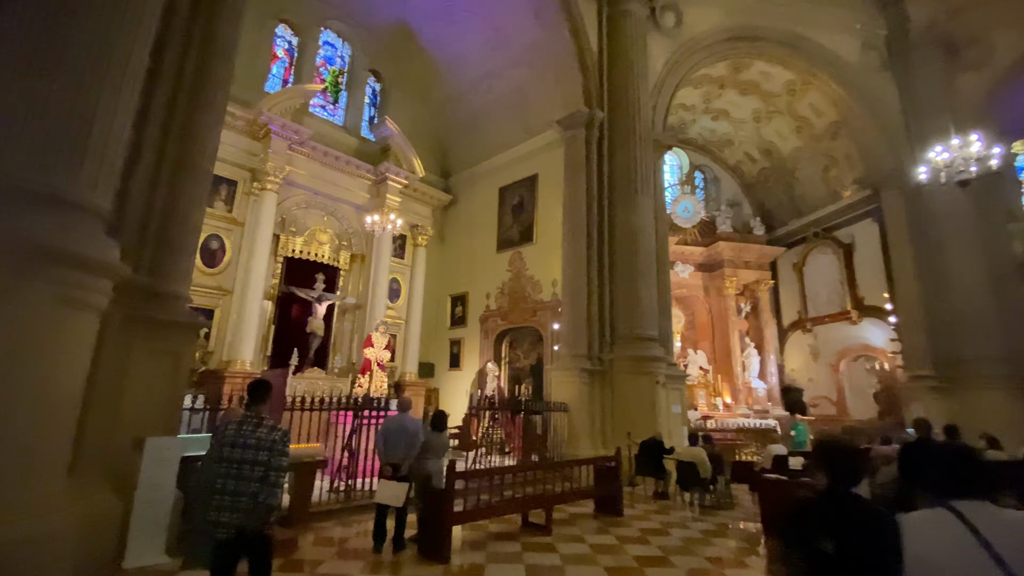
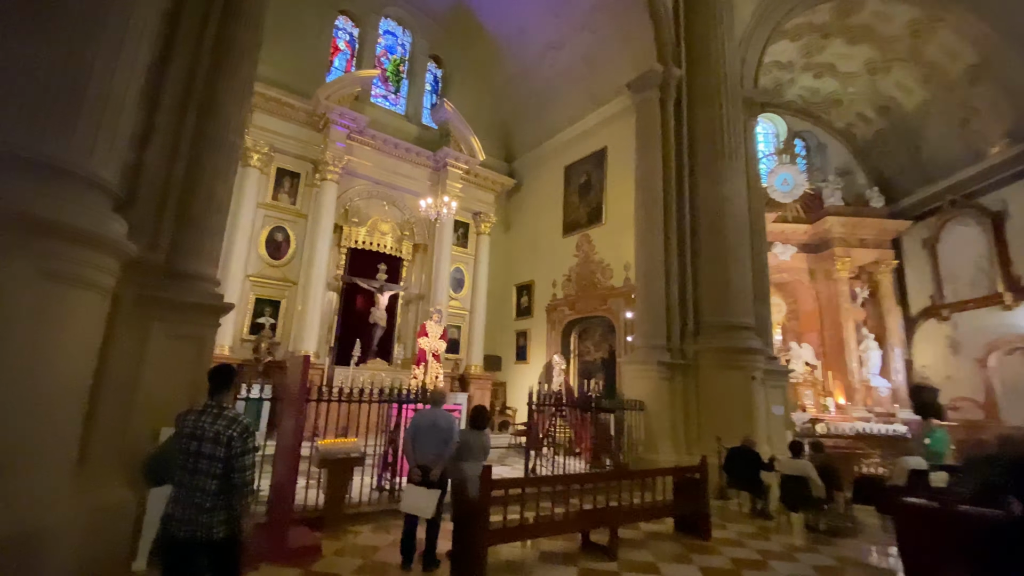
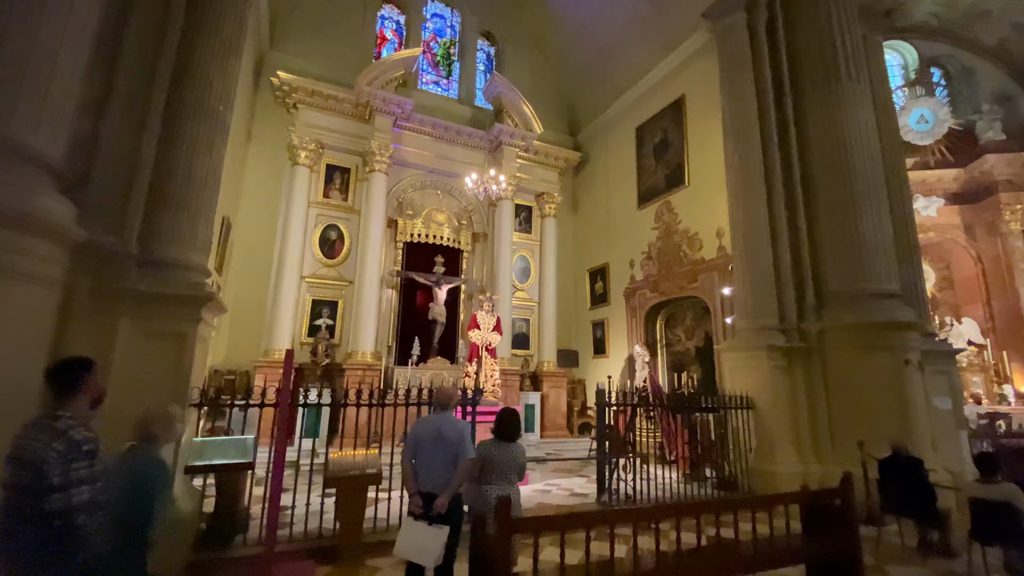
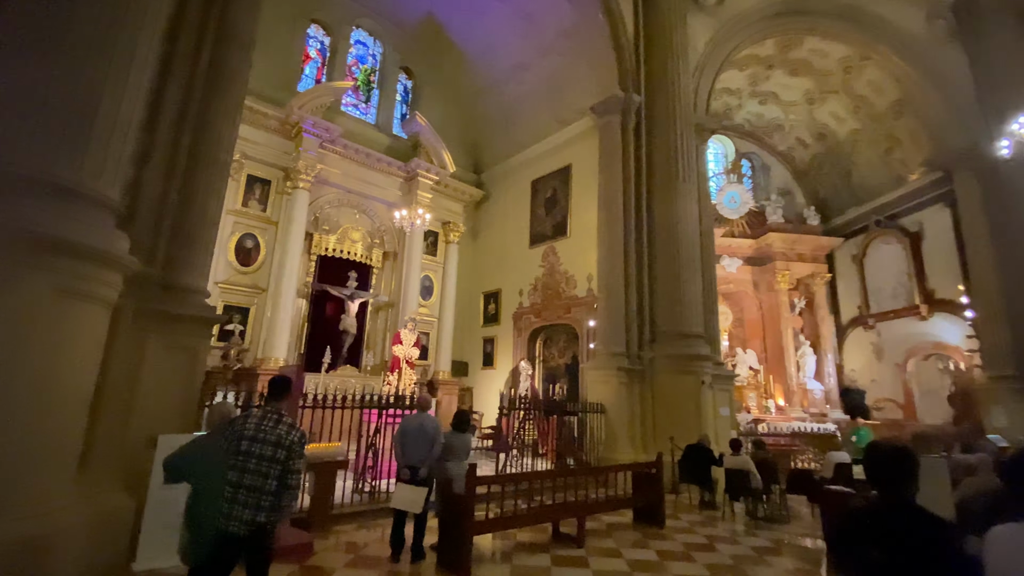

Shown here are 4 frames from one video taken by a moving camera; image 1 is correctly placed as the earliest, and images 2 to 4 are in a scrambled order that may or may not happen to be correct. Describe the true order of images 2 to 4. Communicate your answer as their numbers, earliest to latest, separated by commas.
4, 2, 3
